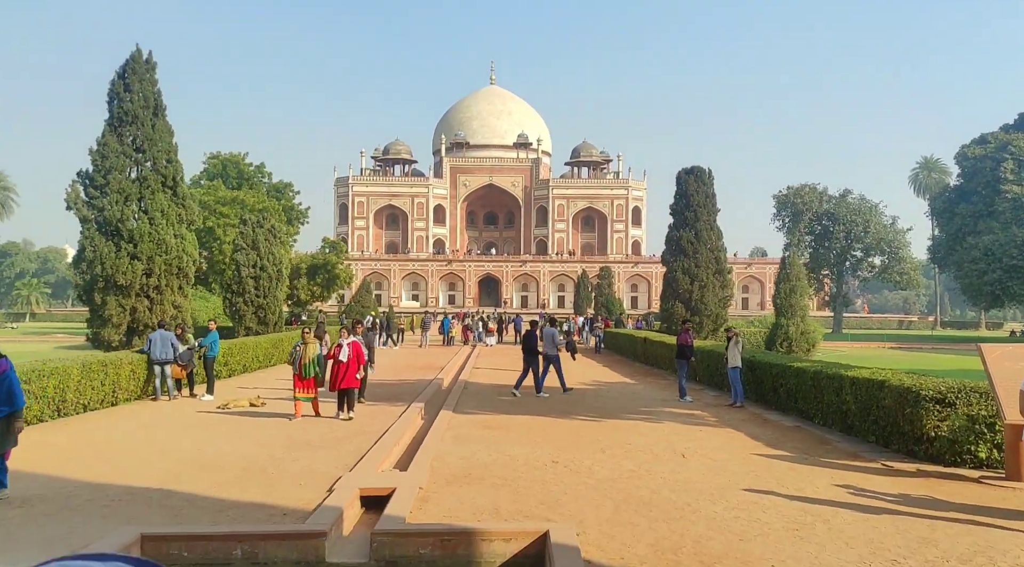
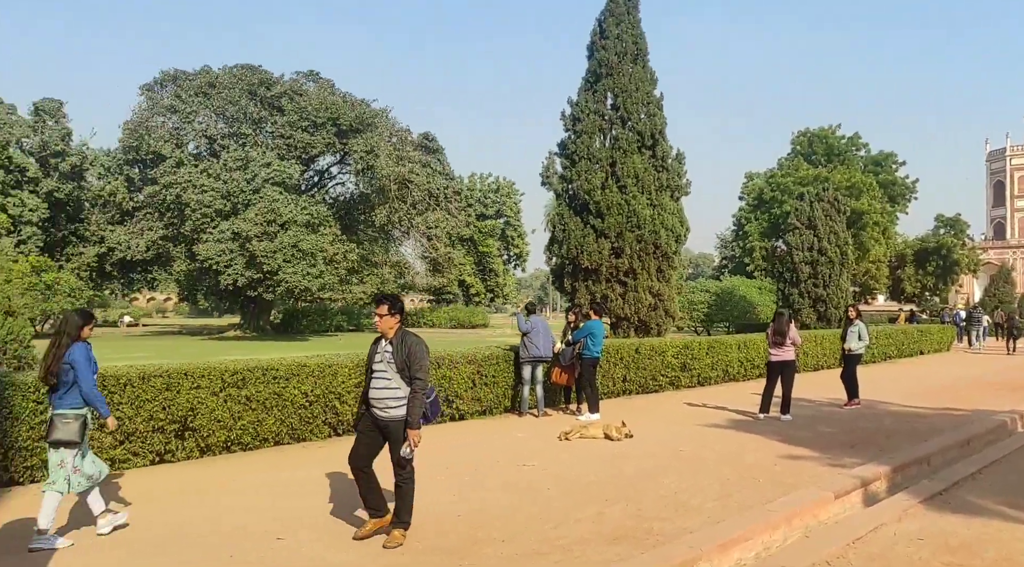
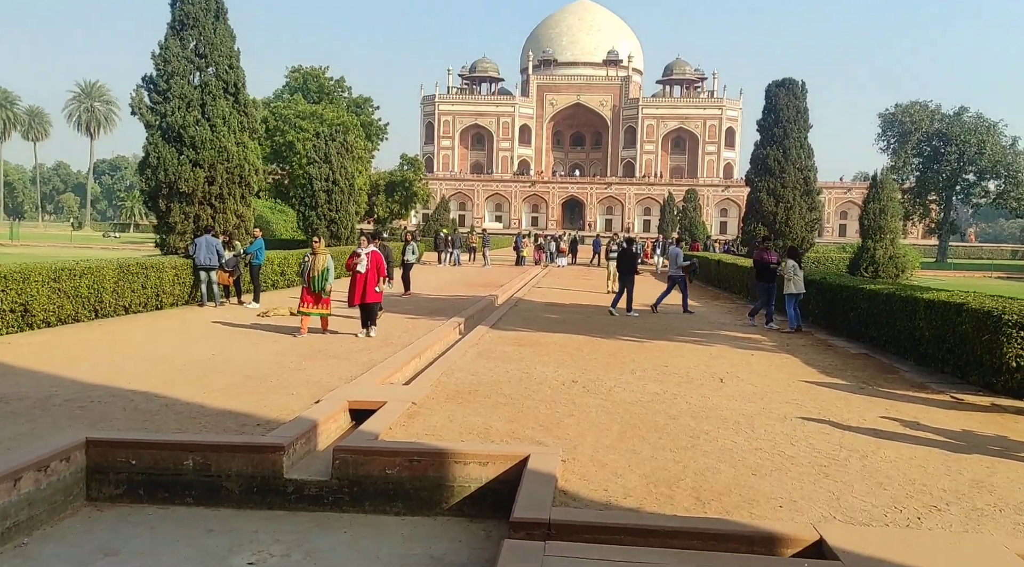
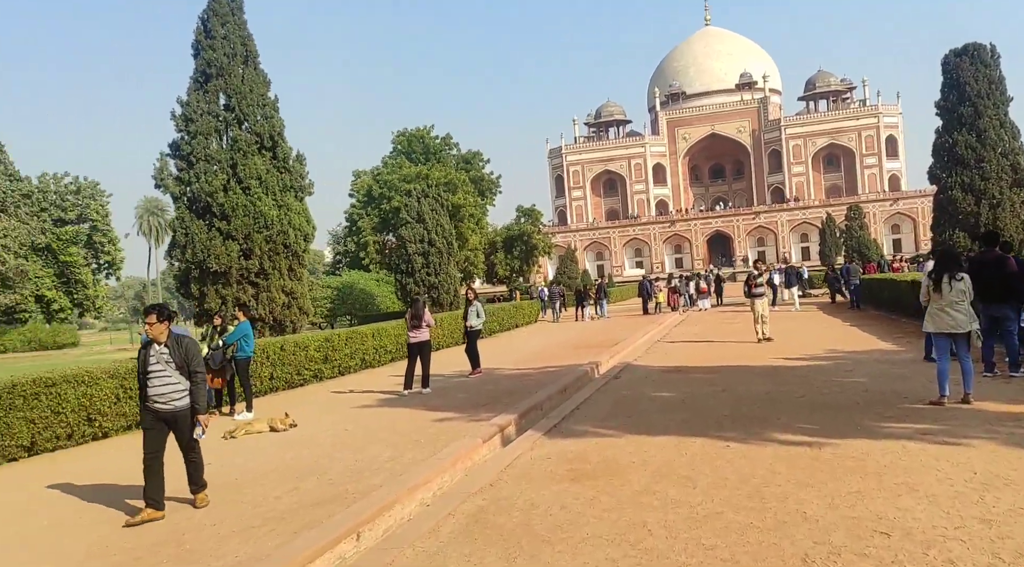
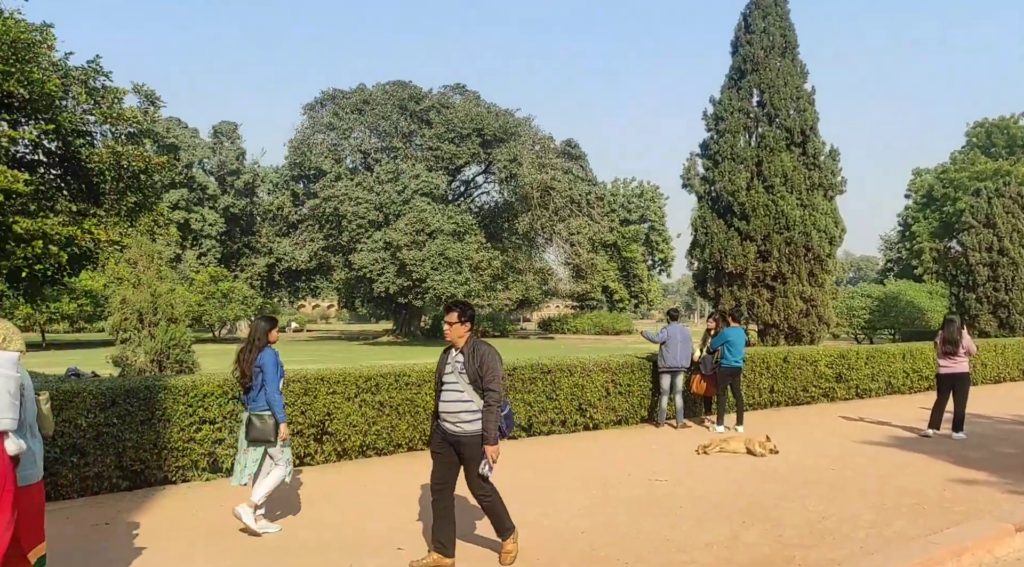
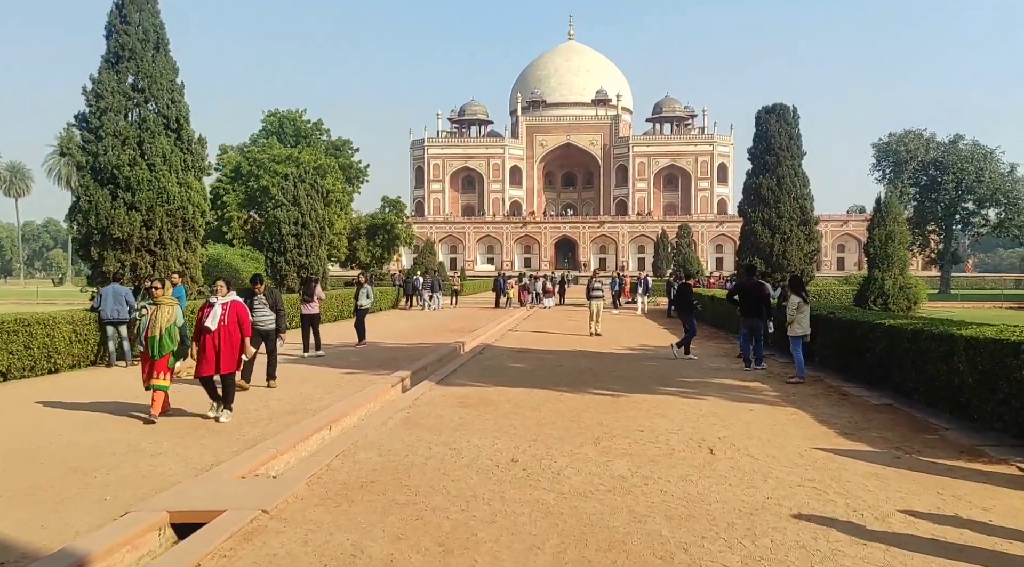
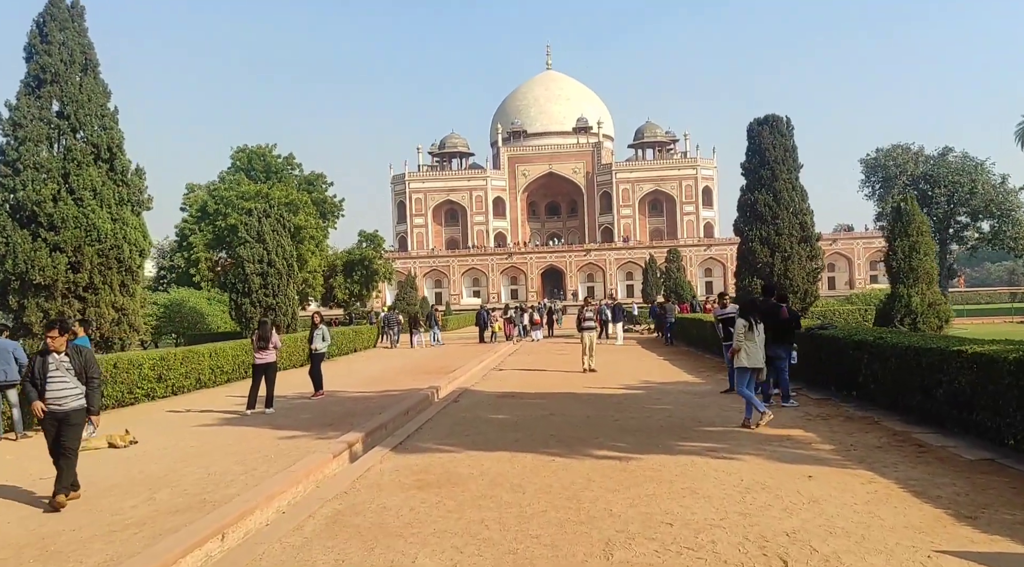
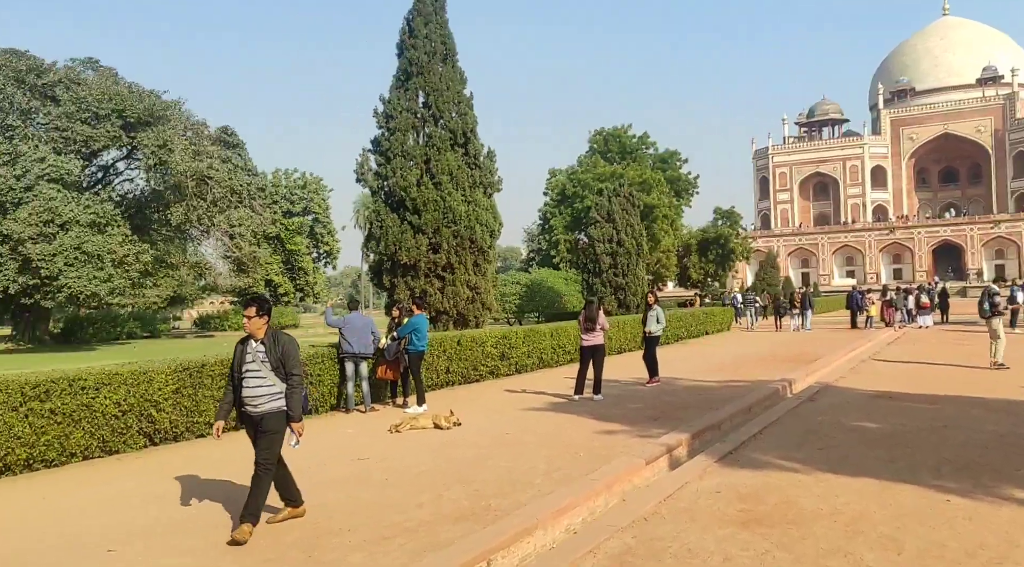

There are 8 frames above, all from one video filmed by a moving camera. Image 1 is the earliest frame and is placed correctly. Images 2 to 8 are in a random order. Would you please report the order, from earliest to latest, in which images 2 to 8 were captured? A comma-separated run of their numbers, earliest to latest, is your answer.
3, 6, 7, 4, 8, 2, 5
